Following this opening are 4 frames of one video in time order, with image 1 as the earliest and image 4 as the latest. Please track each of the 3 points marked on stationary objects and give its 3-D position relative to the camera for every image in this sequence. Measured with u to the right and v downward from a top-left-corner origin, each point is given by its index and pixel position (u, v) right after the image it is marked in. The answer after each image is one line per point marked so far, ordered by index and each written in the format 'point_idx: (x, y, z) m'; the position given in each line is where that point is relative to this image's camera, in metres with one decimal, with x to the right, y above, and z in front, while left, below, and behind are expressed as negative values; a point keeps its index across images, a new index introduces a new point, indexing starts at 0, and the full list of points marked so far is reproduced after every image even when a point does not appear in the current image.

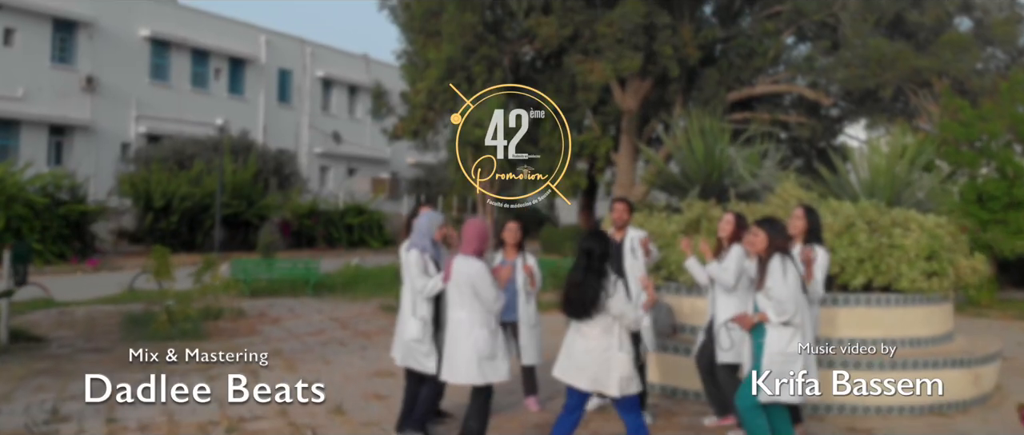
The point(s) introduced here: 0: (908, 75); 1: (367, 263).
0: (+5.5, +2.0, +14.4) m
1: (-2.1, -0.7, +14.8) m
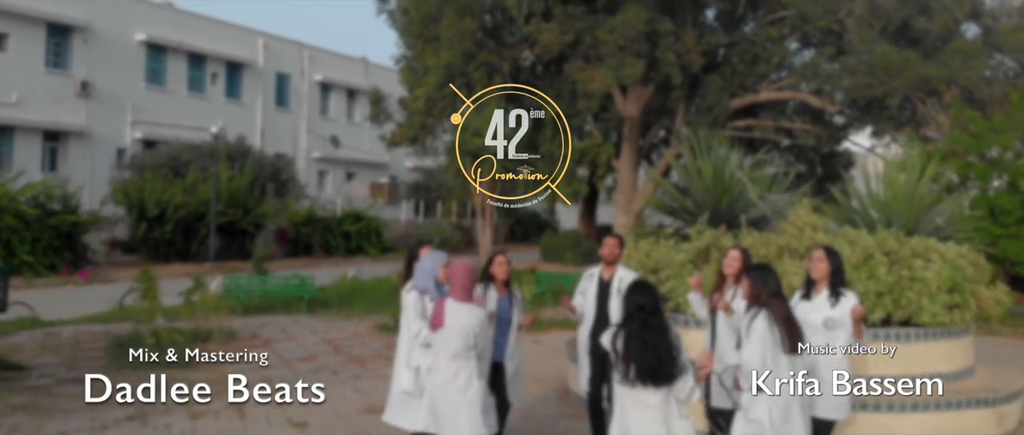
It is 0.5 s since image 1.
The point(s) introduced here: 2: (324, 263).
0: (+5.5, +1.8, +14.1) m
1: (-2.1, -0.8, +14.5) m
2: (-3.6, -0.9, +19.9) m
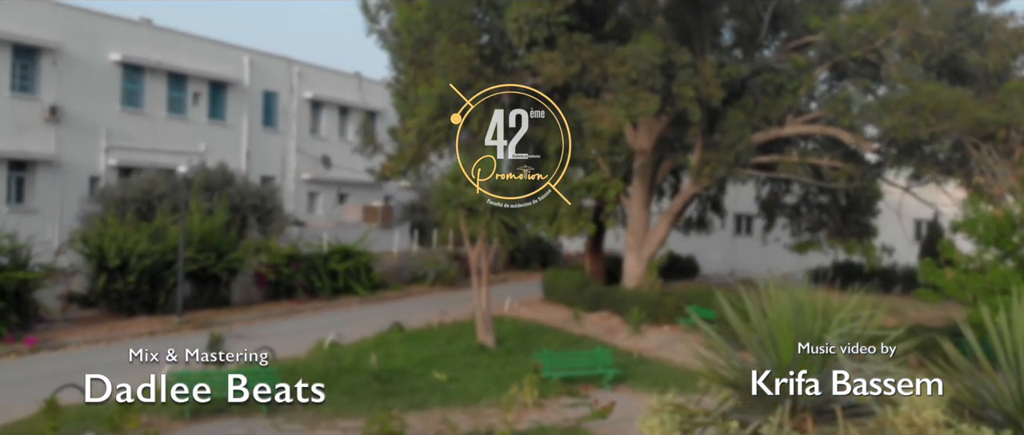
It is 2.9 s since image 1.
0: (+5.5, +1.1, +12.5) m
1: (-2.1, -1.5, +12.9) m
2: (-3.6, -1.6, +18.3) m
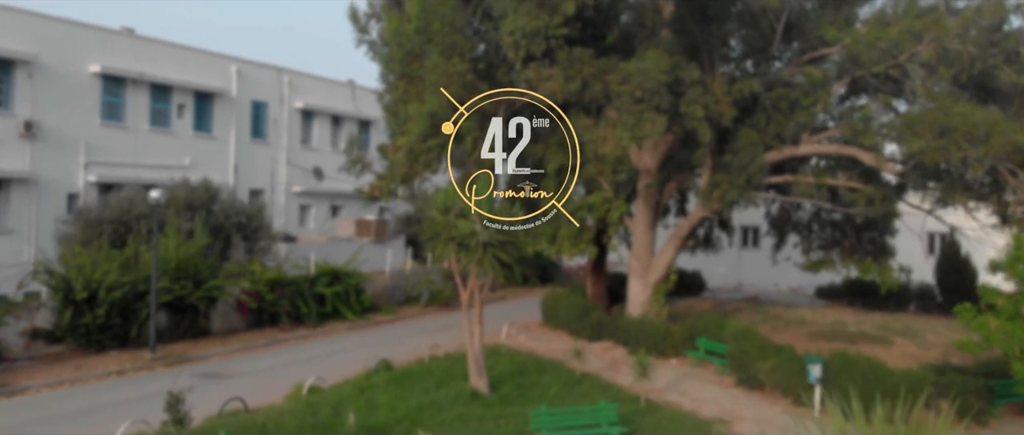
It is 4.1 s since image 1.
0: (+5.5, +0.8, +11.5) m
1: (-2.1, -1.9, +11.9) m
2: (-3.7, -2.0, +17.4) m
